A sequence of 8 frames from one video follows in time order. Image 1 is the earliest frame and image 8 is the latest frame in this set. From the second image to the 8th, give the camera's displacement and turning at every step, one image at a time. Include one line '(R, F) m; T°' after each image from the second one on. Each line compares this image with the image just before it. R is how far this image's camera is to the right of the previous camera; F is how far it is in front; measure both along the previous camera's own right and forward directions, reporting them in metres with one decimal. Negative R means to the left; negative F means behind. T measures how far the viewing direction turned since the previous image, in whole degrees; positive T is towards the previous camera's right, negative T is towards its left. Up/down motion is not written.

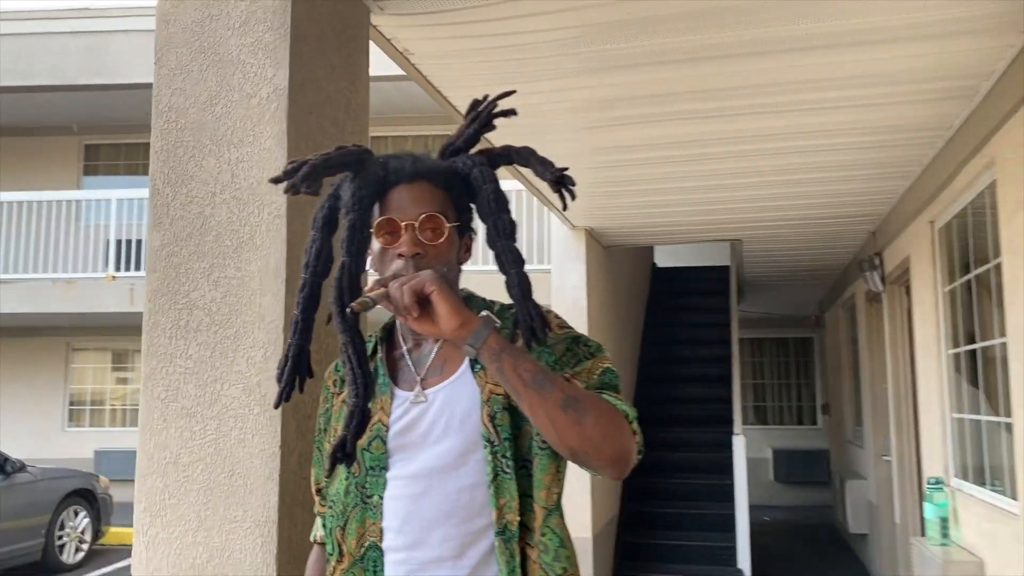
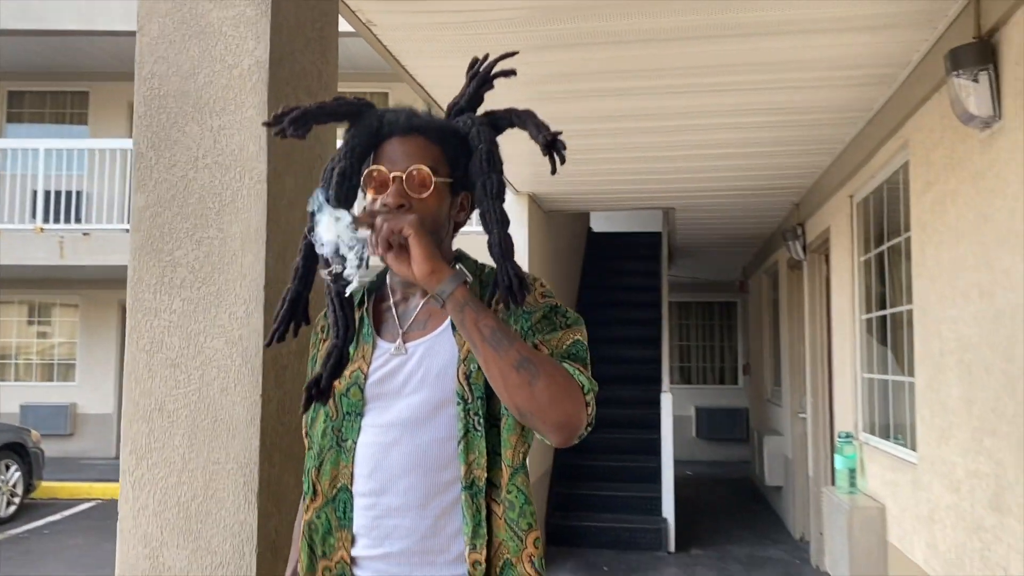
(-0.1, -0.2) m; +5°
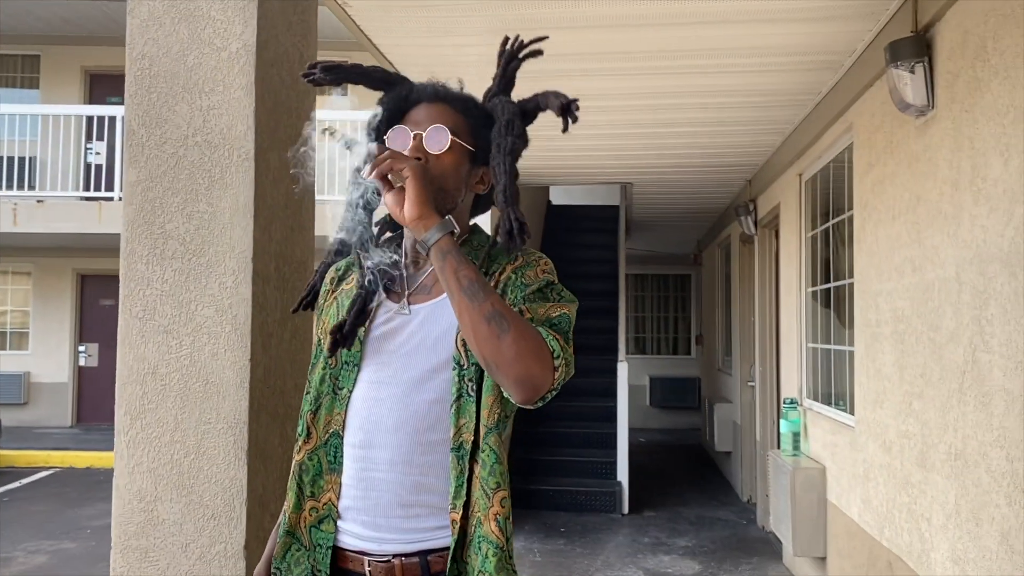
(0.0, -0.1) m; +3°
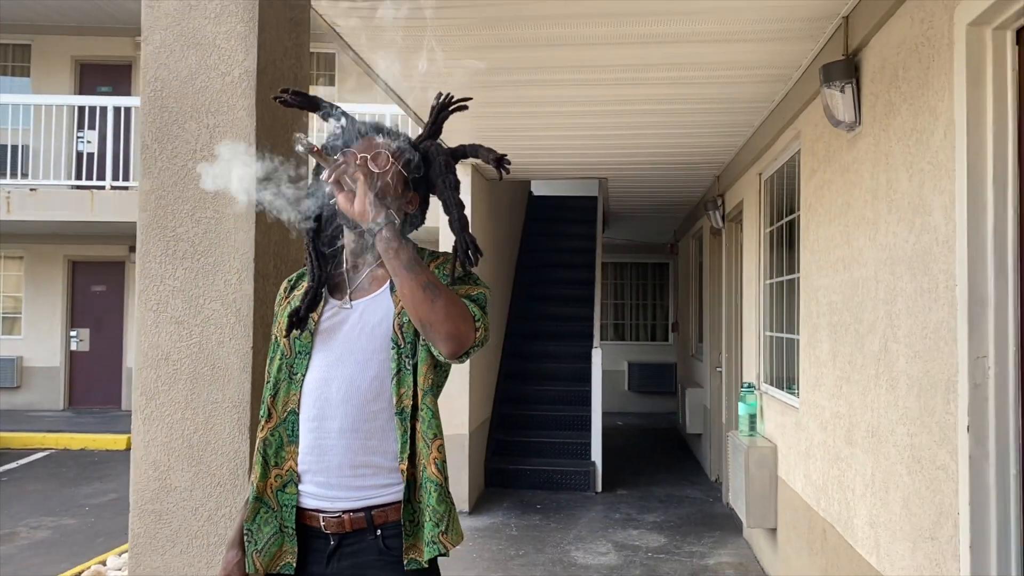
(0.0, -0.3) m; +1°
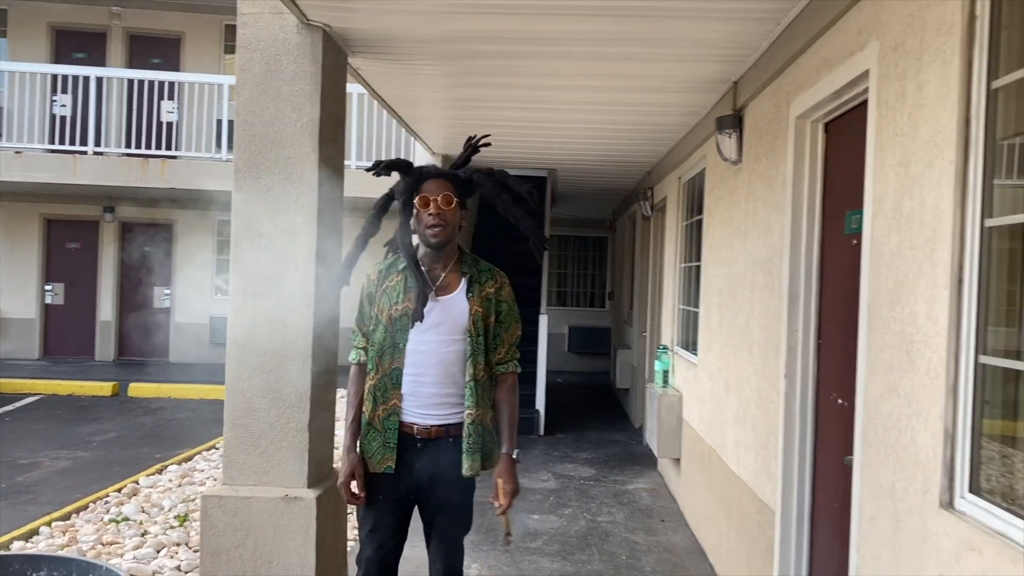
(-0.1, -1.0) m; +4°
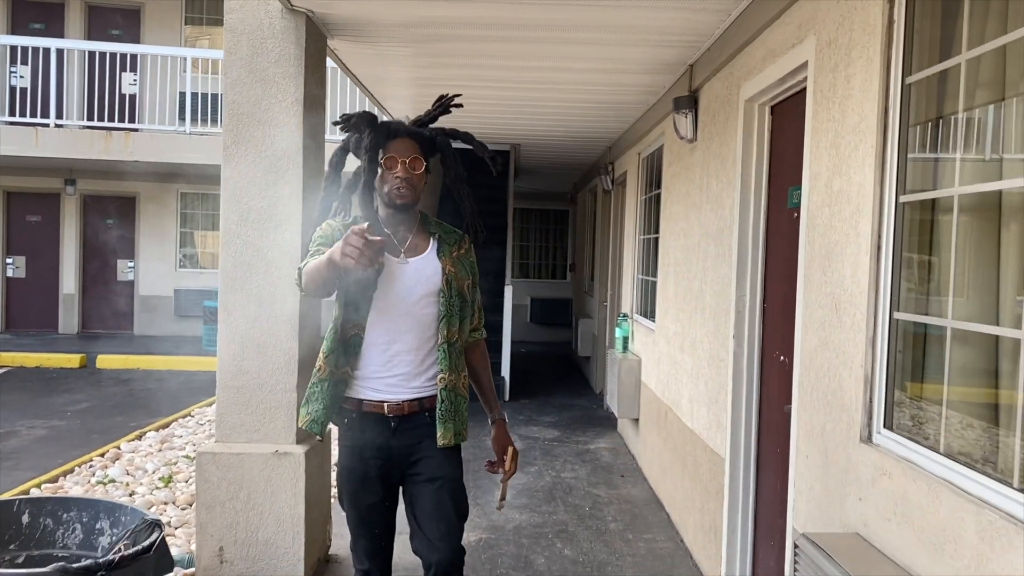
(-0.1, -0.2) m; +3°
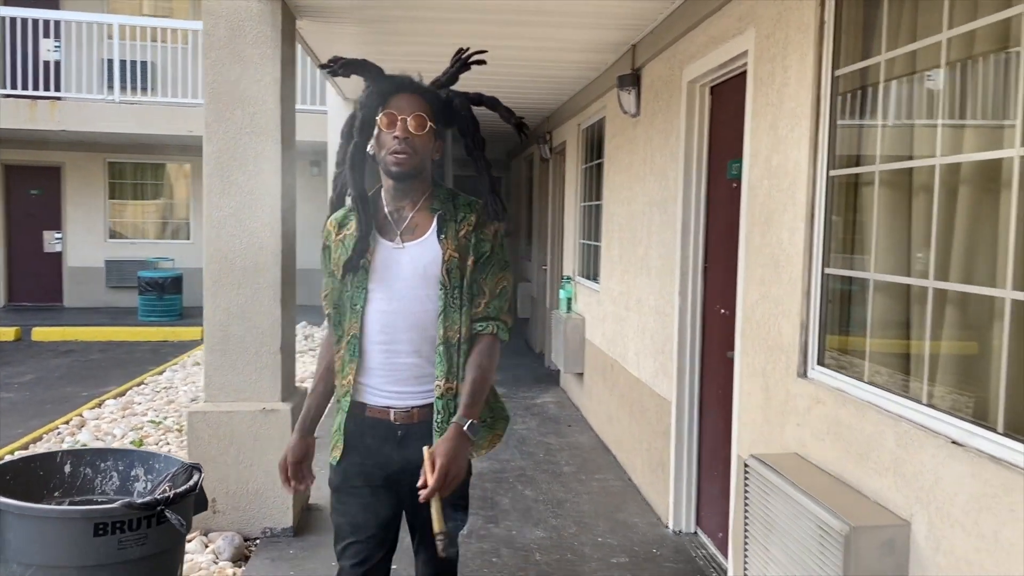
(-0.2, -0.3) m; +5°
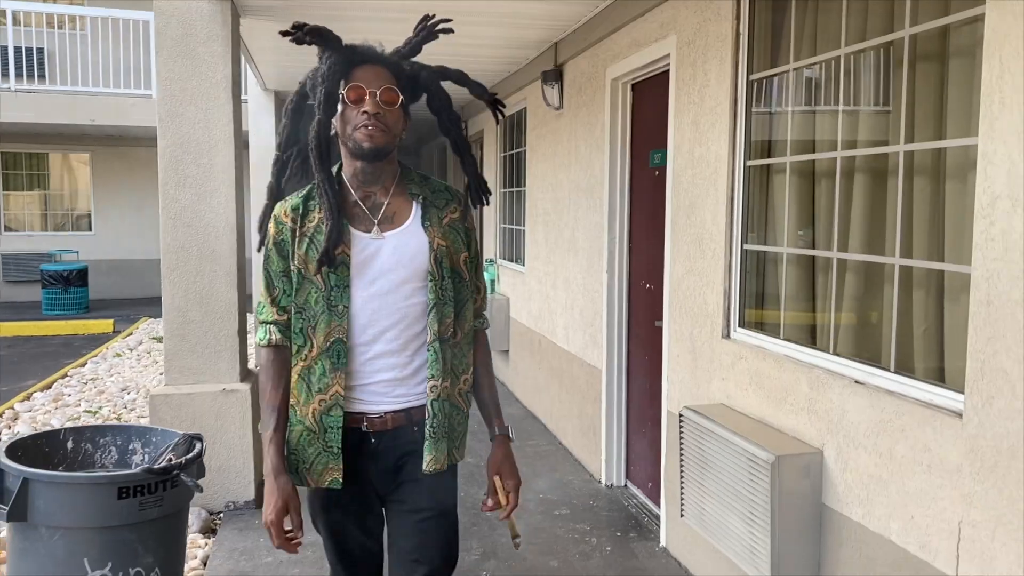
(-0.2, -0.3) m; +7°
